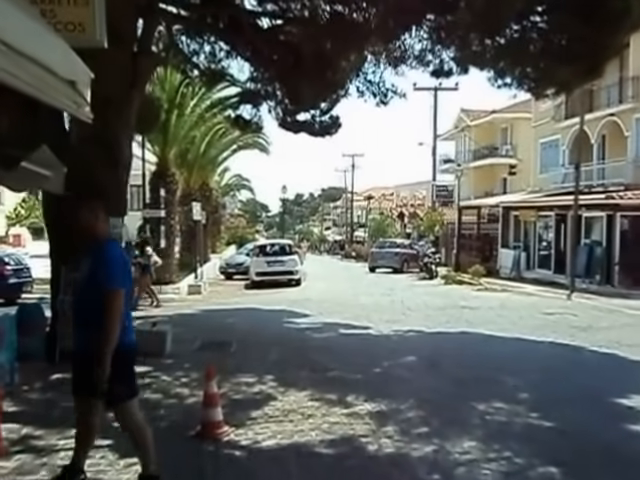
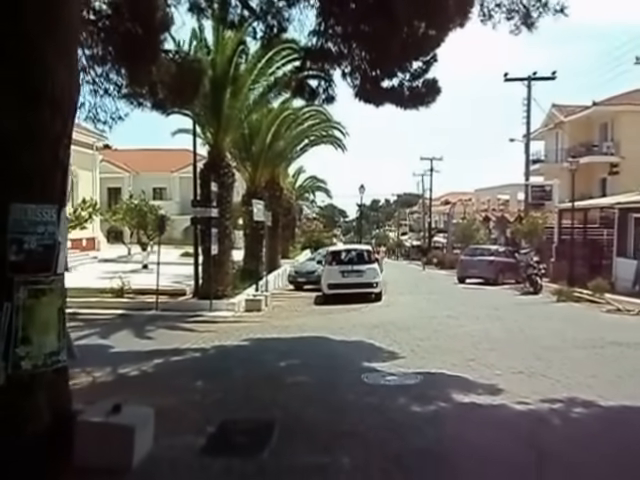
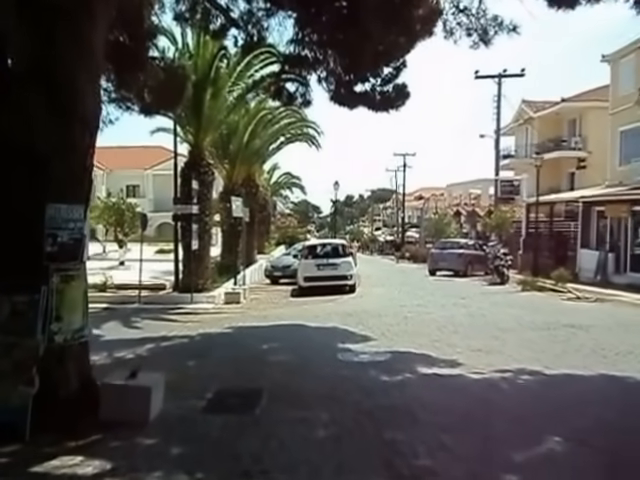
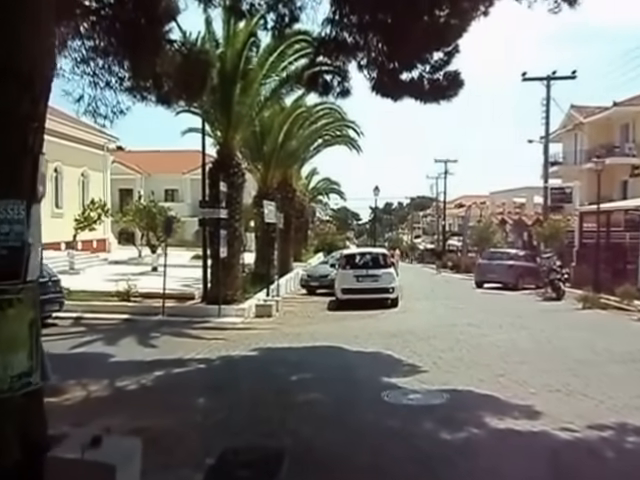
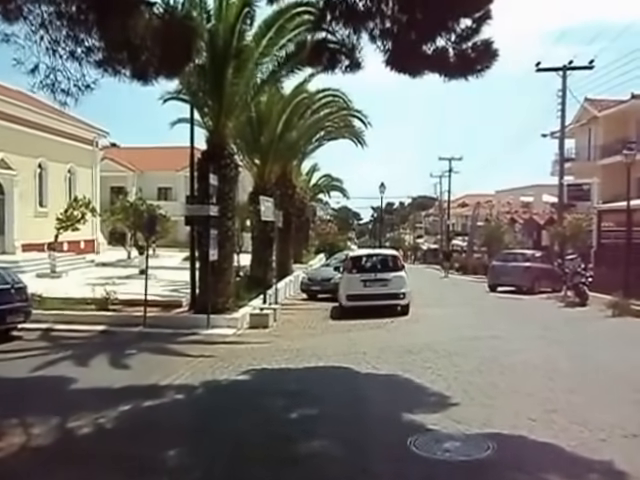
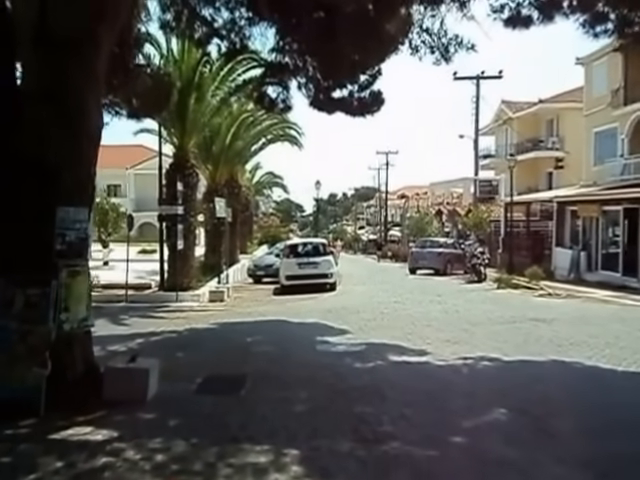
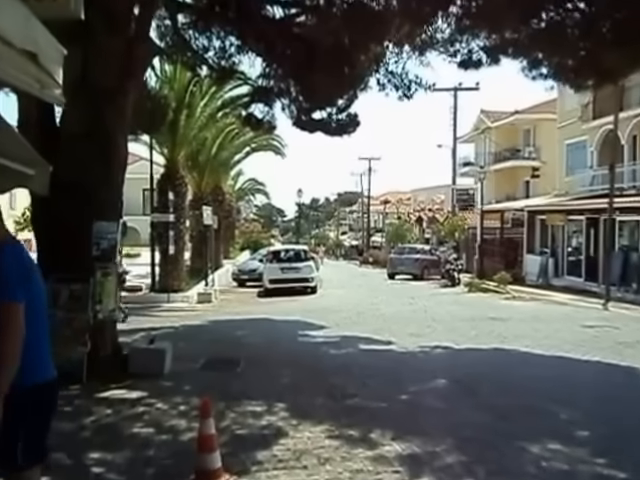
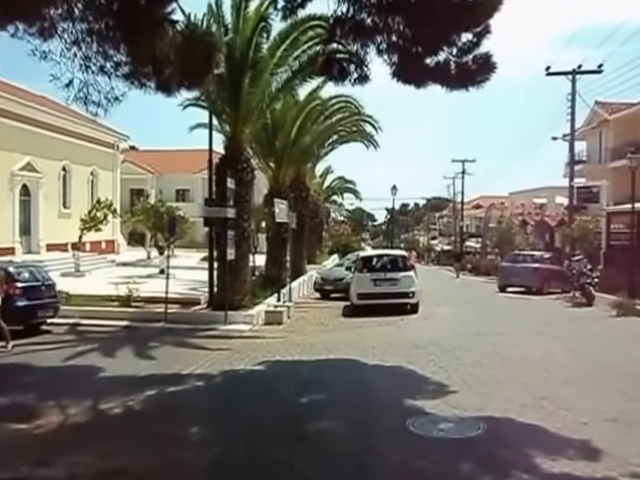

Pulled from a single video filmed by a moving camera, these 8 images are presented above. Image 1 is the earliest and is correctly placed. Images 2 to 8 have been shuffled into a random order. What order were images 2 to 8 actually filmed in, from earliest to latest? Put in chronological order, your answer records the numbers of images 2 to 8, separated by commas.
7, 6, 3, 2, 4, 8, 5
